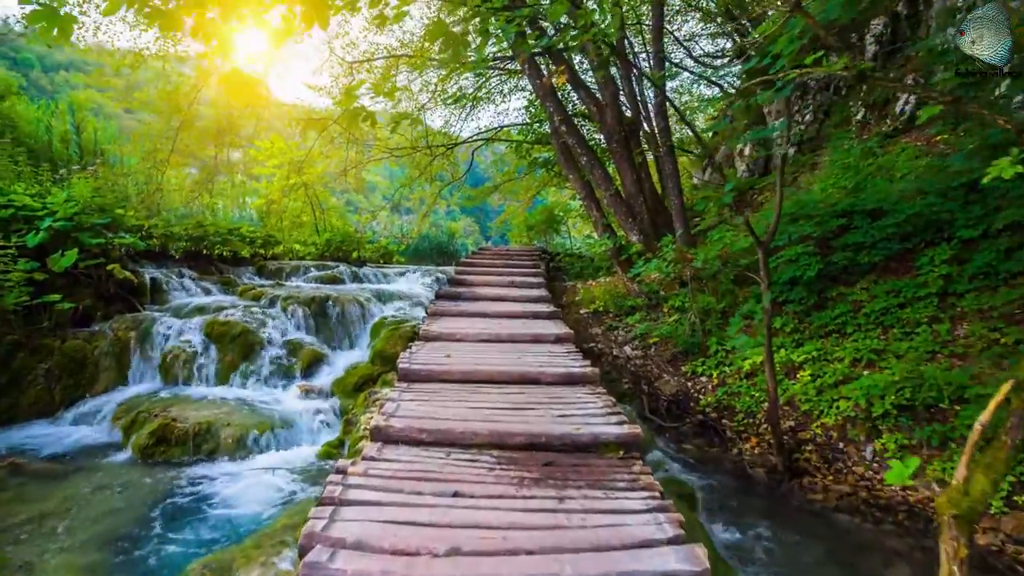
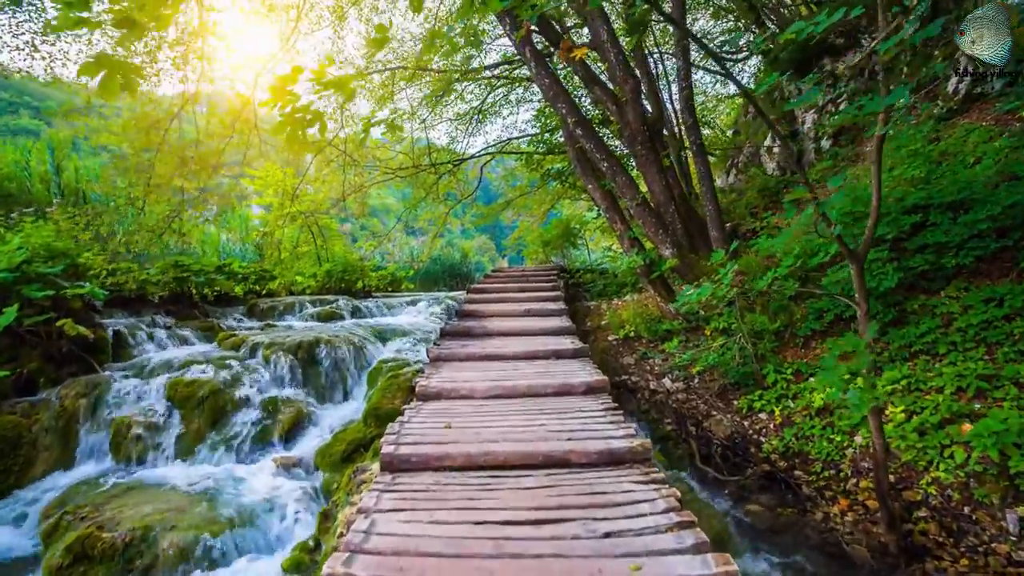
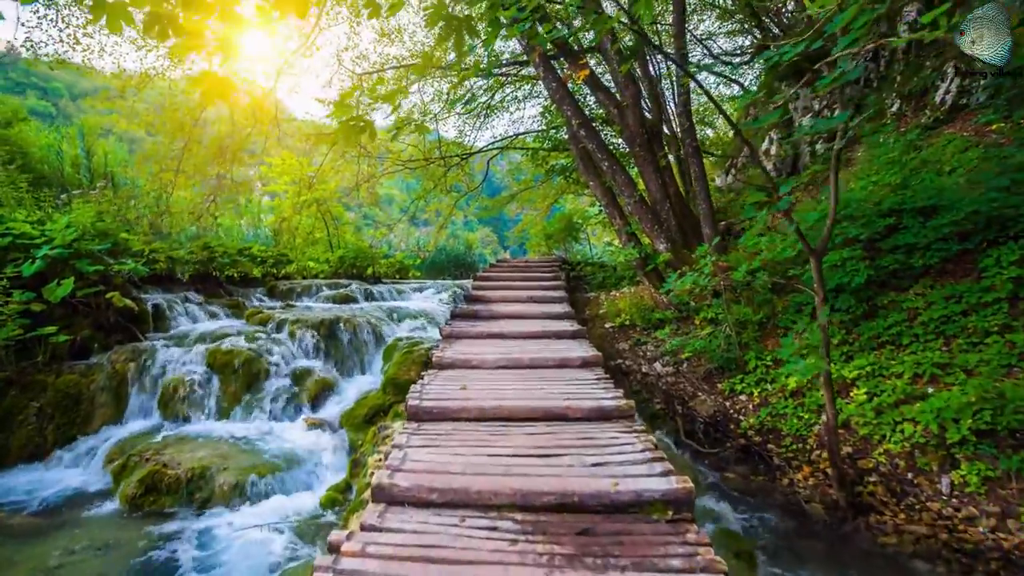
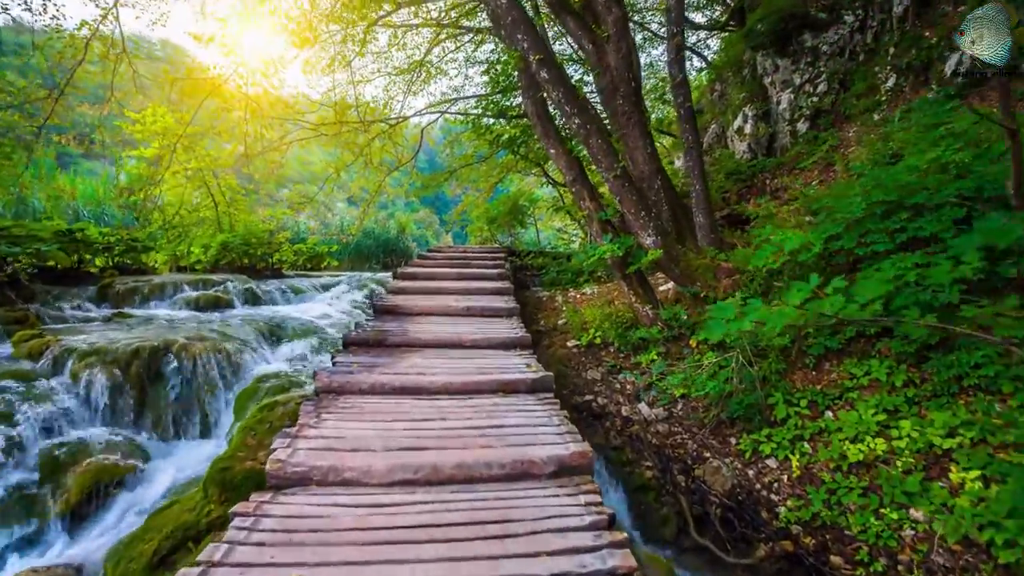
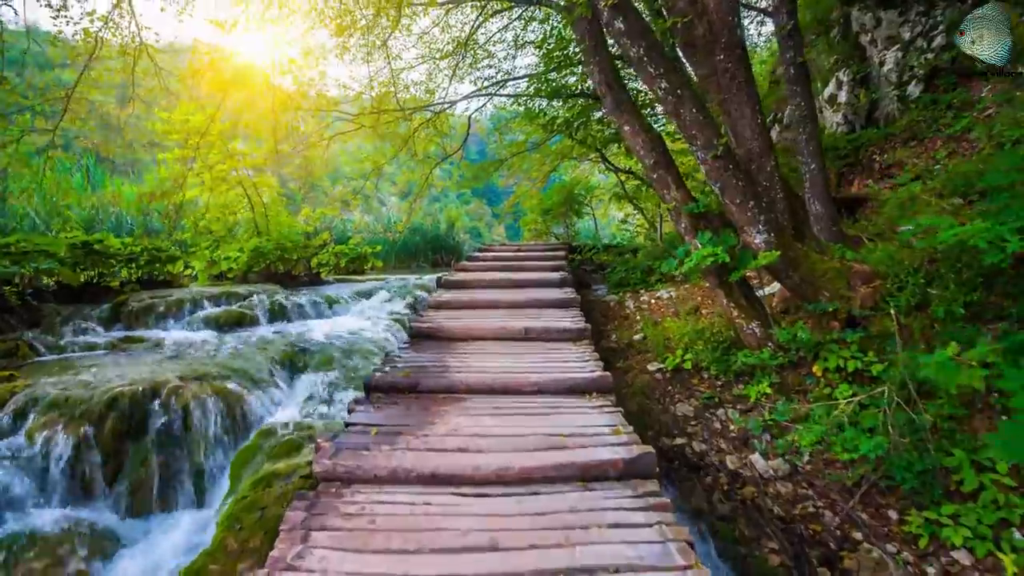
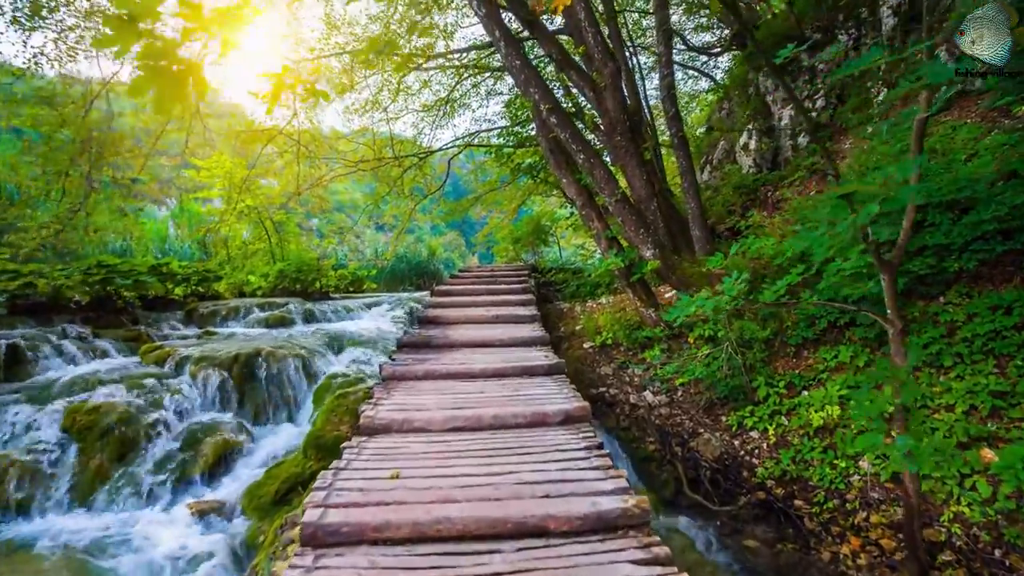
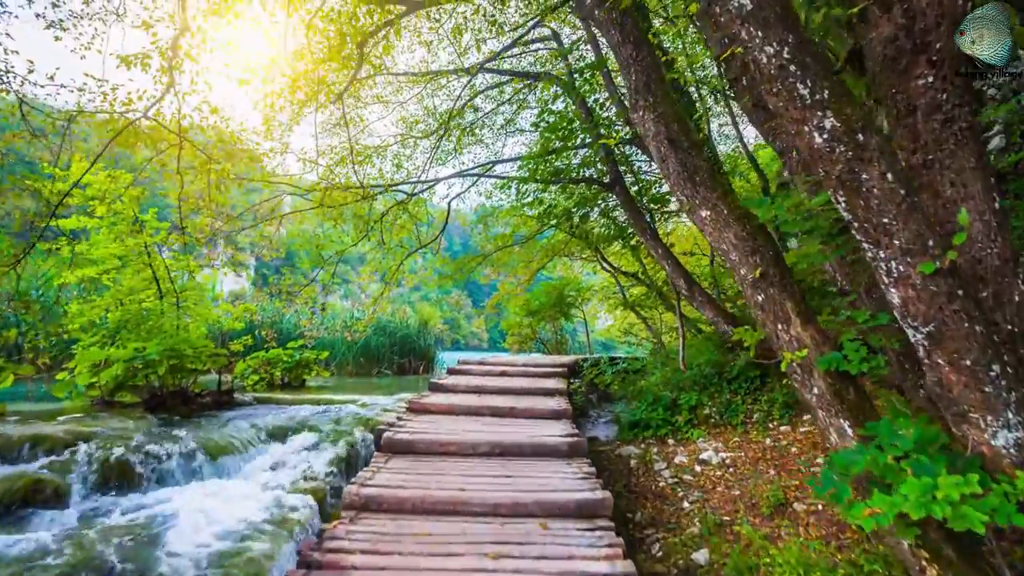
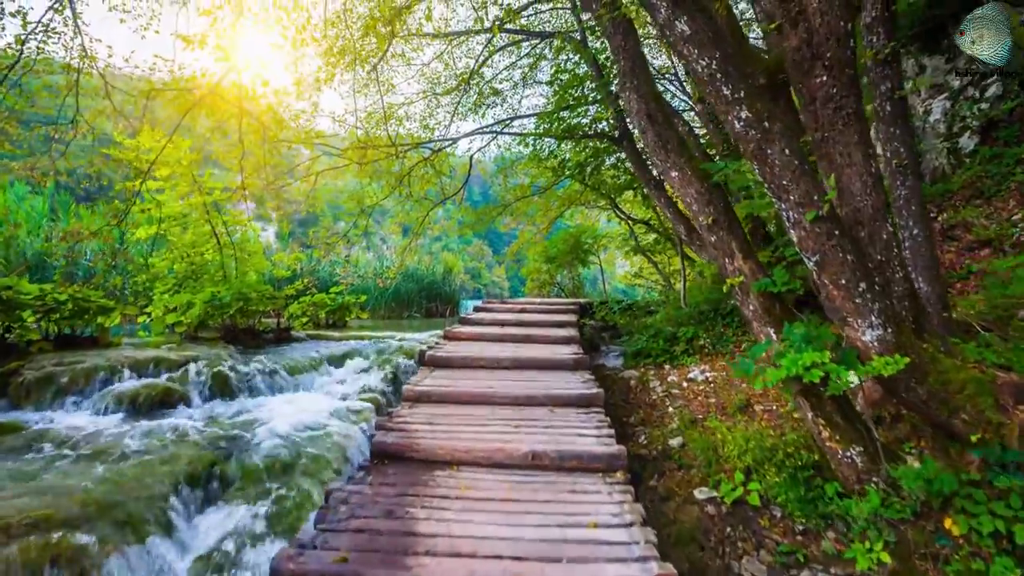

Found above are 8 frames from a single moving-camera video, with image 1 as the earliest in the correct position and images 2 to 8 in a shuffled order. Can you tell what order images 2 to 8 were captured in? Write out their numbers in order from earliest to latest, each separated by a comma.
3, 2, 6, 4, 5, 8, 7
